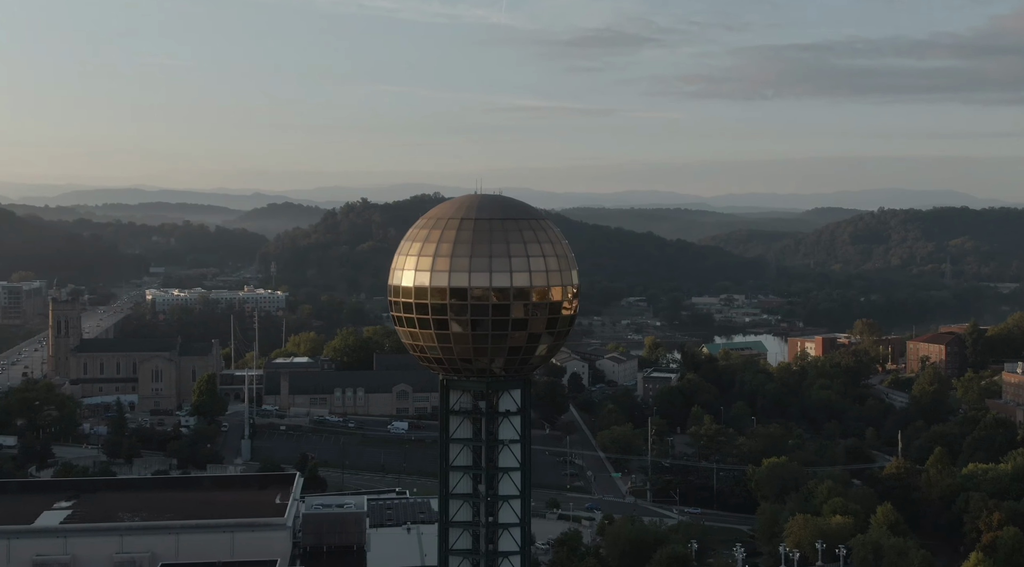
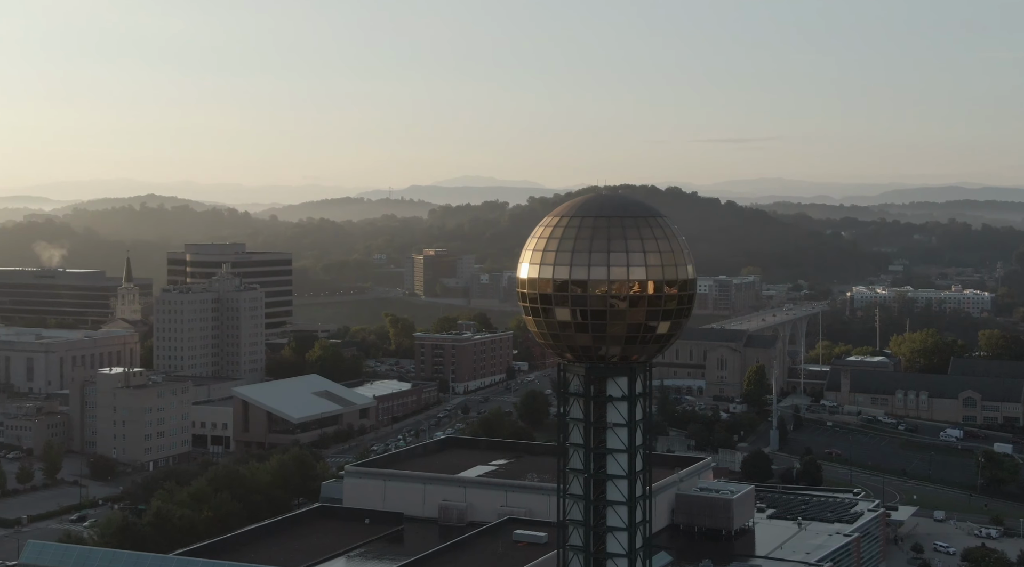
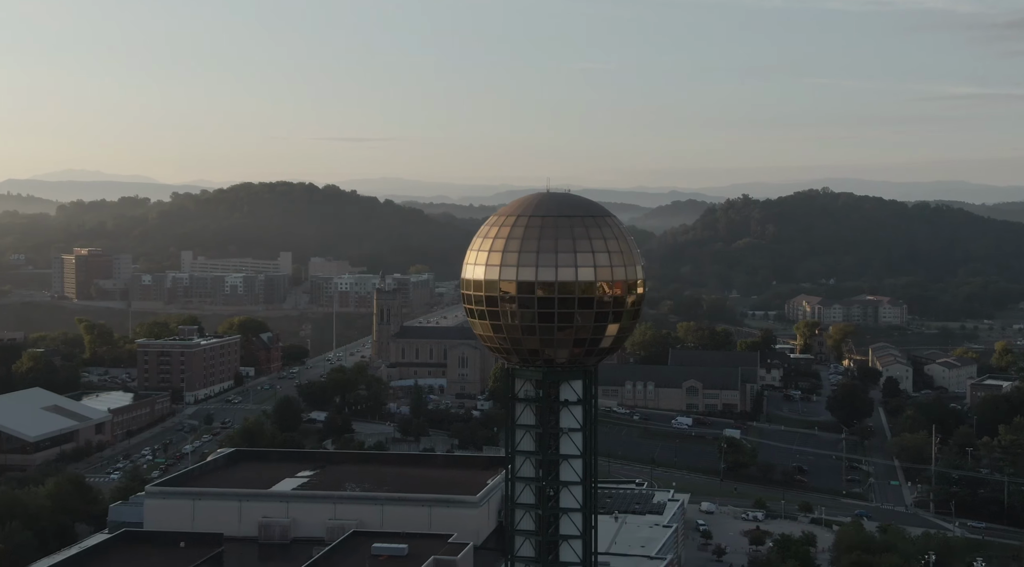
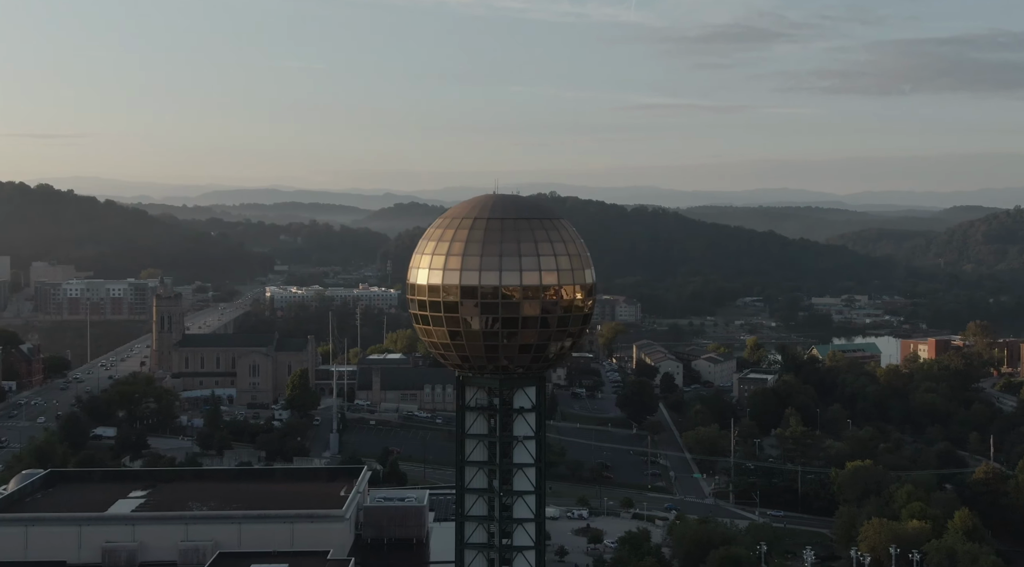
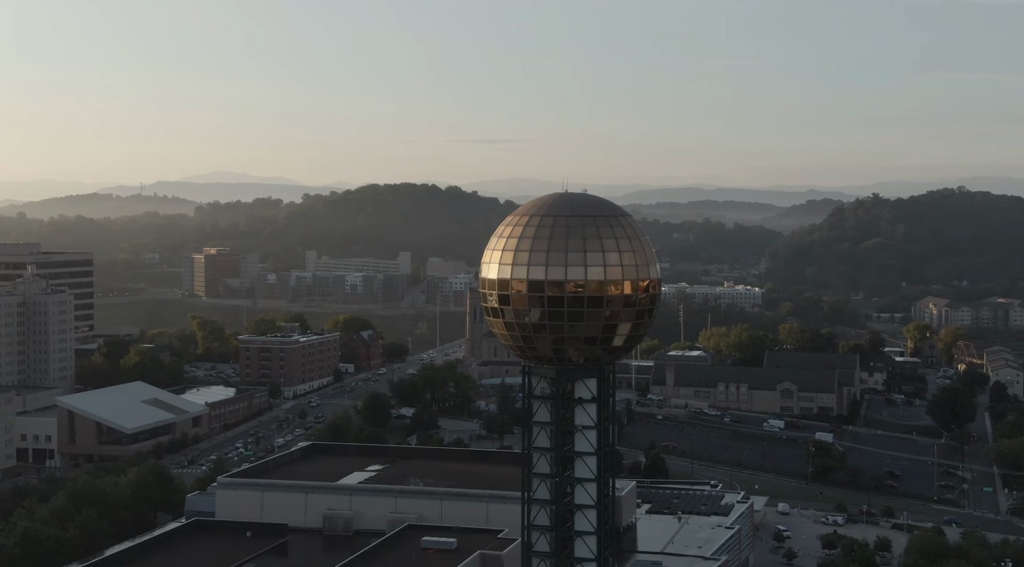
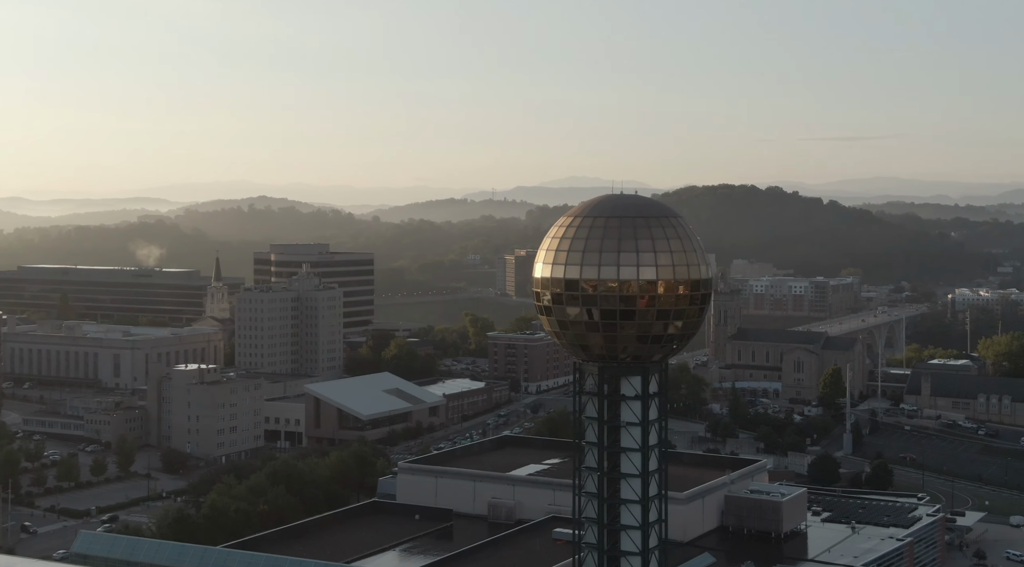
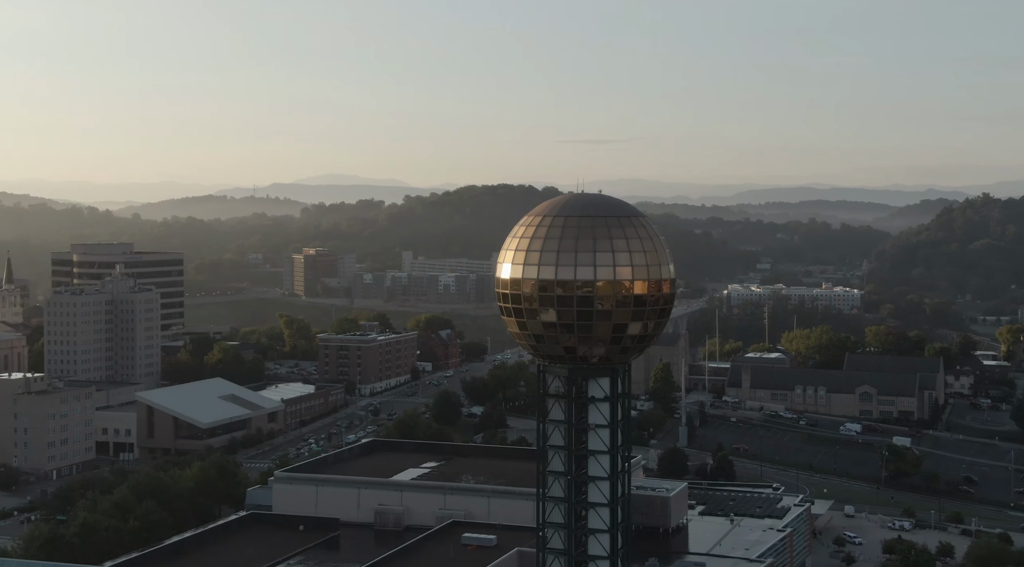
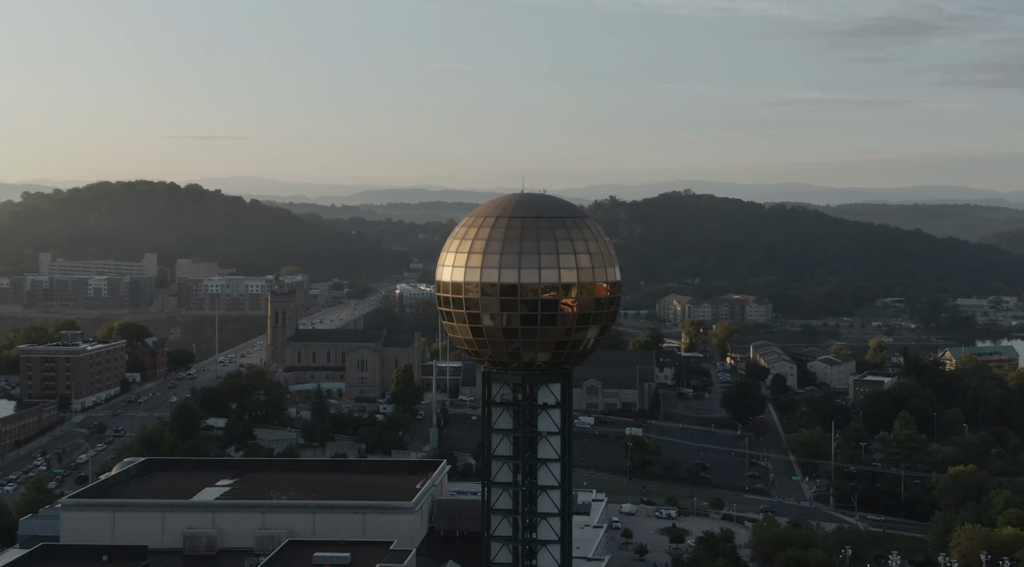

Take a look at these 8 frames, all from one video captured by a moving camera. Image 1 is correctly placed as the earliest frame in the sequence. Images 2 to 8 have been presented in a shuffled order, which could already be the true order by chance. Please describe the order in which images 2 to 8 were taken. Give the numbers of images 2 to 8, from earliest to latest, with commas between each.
4, 8, 3, 5, 7, 2, 6
